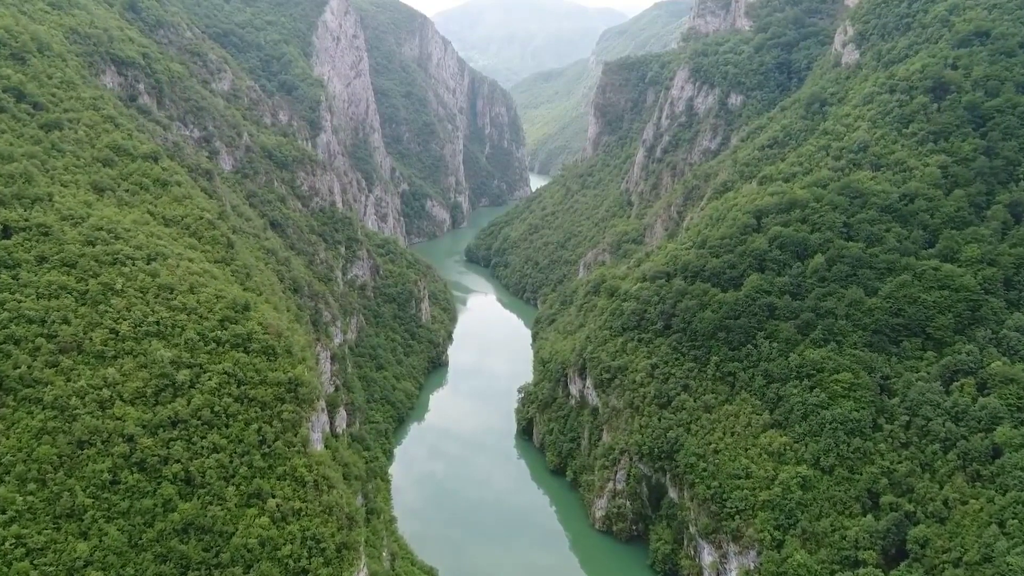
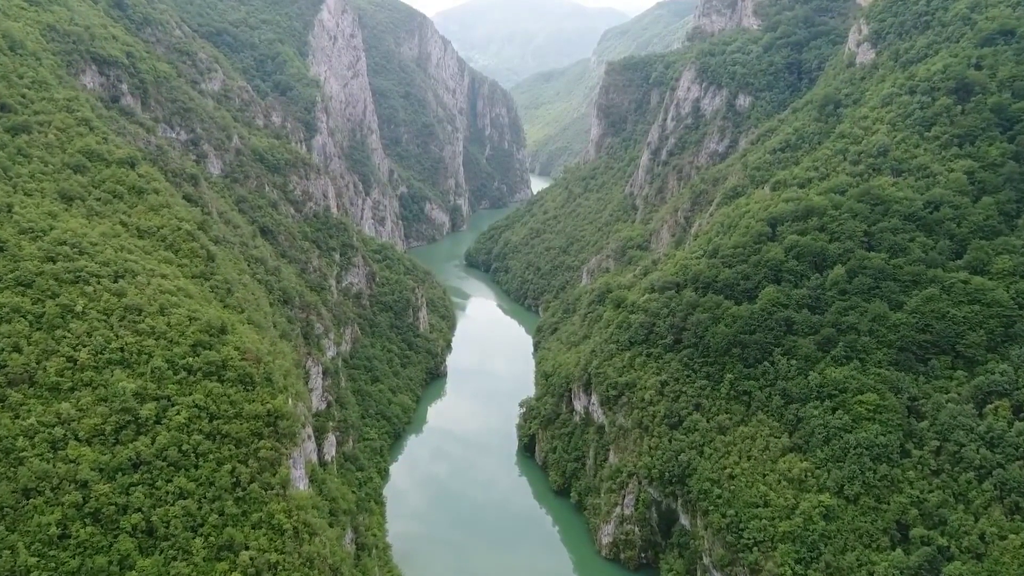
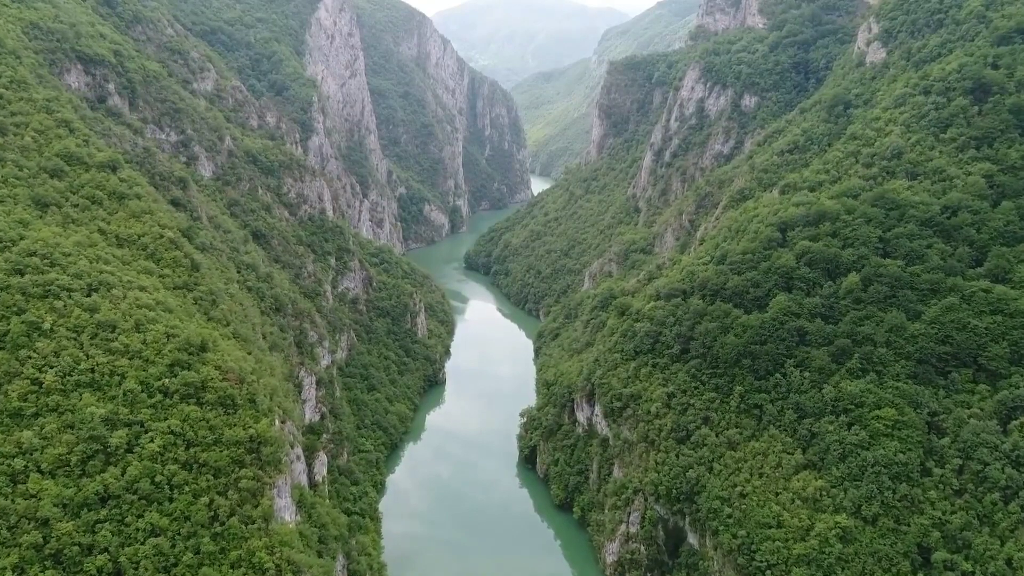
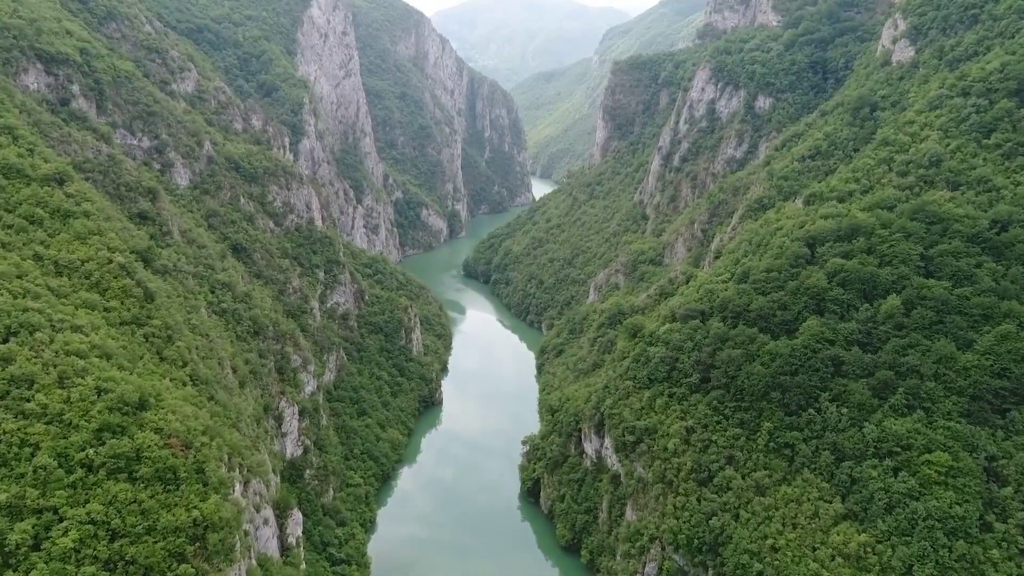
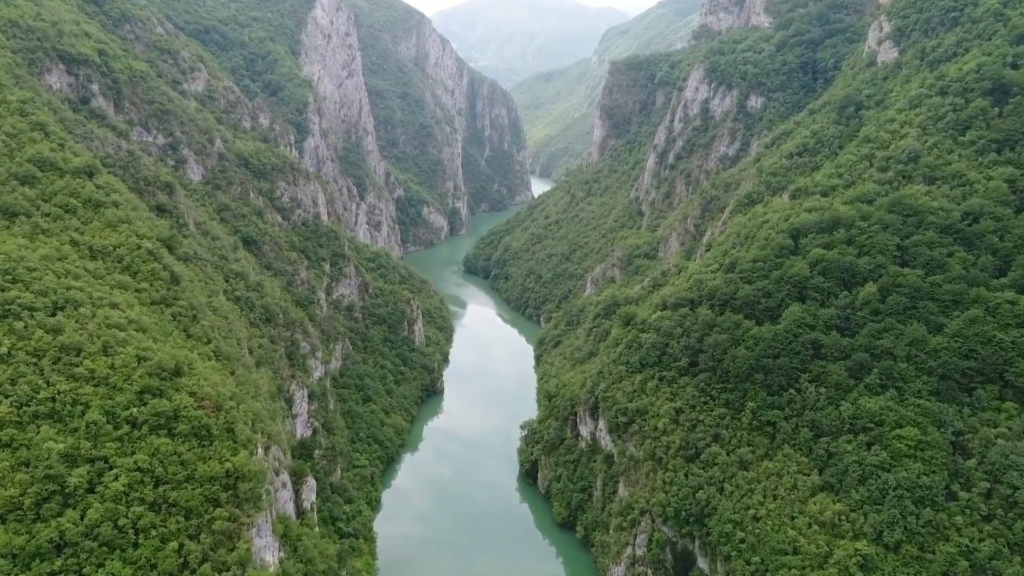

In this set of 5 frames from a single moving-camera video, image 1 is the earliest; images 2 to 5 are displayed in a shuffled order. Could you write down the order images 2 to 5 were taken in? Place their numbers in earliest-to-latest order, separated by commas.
2, 3, 5, 4
